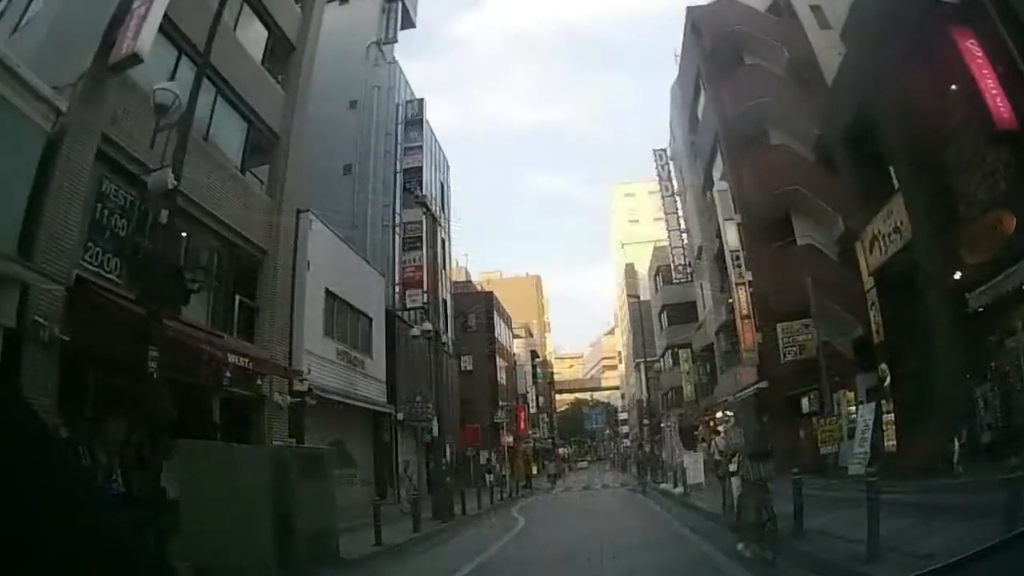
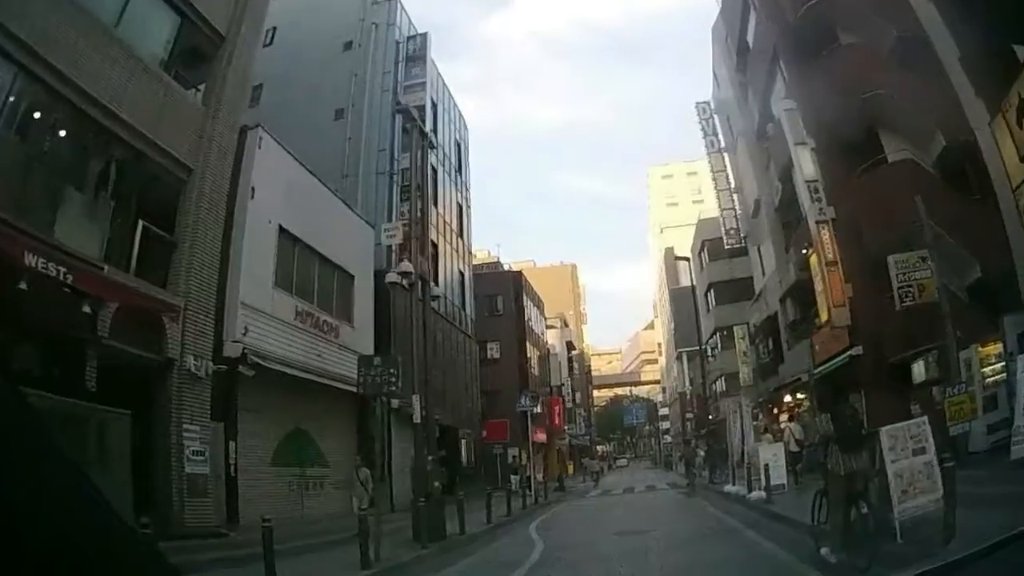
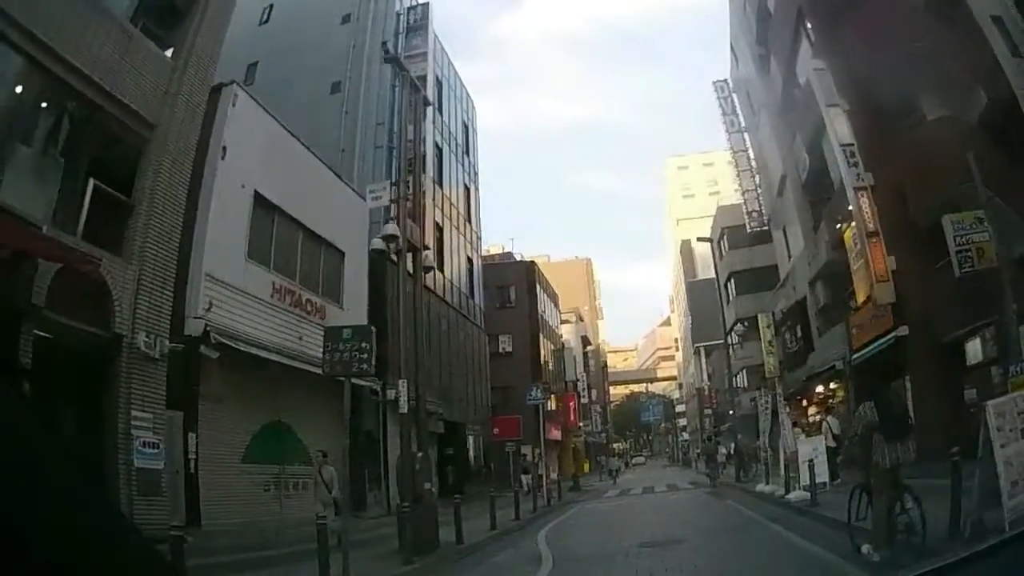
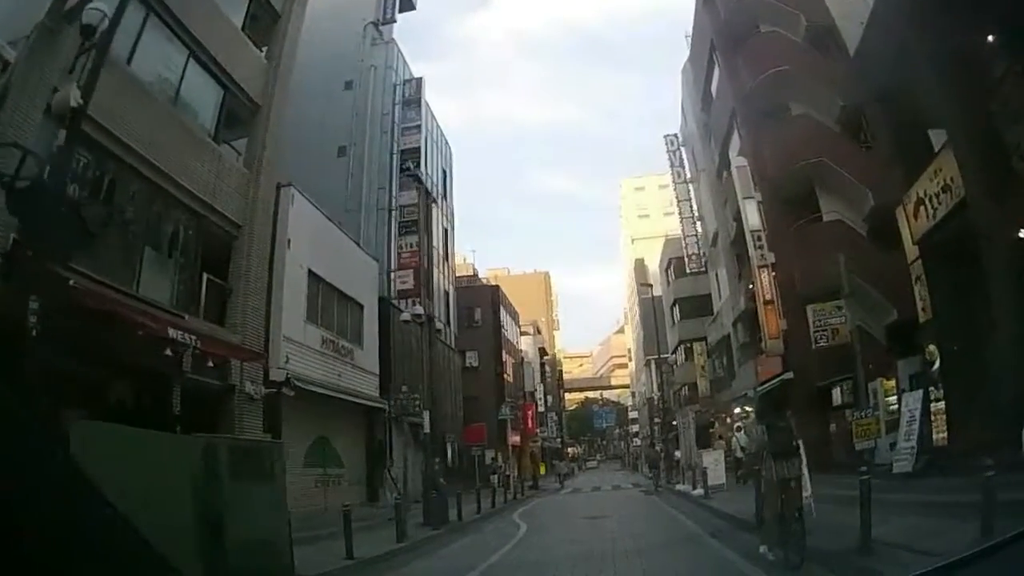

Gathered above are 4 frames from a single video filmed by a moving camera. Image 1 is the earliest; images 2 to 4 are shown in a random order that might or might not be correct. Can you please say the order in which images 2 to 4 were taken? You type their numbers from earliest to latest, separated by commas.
4, 2, 3
